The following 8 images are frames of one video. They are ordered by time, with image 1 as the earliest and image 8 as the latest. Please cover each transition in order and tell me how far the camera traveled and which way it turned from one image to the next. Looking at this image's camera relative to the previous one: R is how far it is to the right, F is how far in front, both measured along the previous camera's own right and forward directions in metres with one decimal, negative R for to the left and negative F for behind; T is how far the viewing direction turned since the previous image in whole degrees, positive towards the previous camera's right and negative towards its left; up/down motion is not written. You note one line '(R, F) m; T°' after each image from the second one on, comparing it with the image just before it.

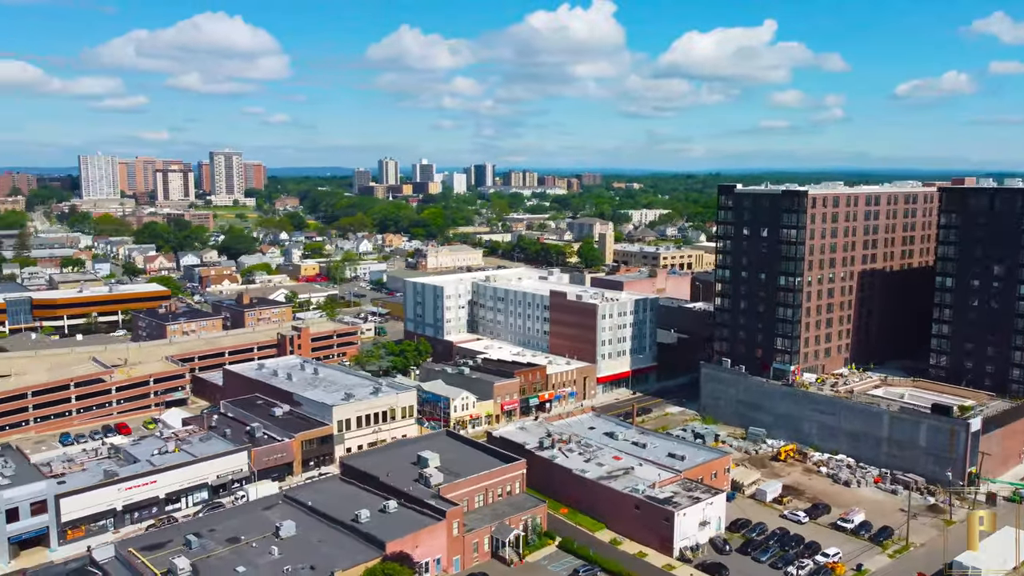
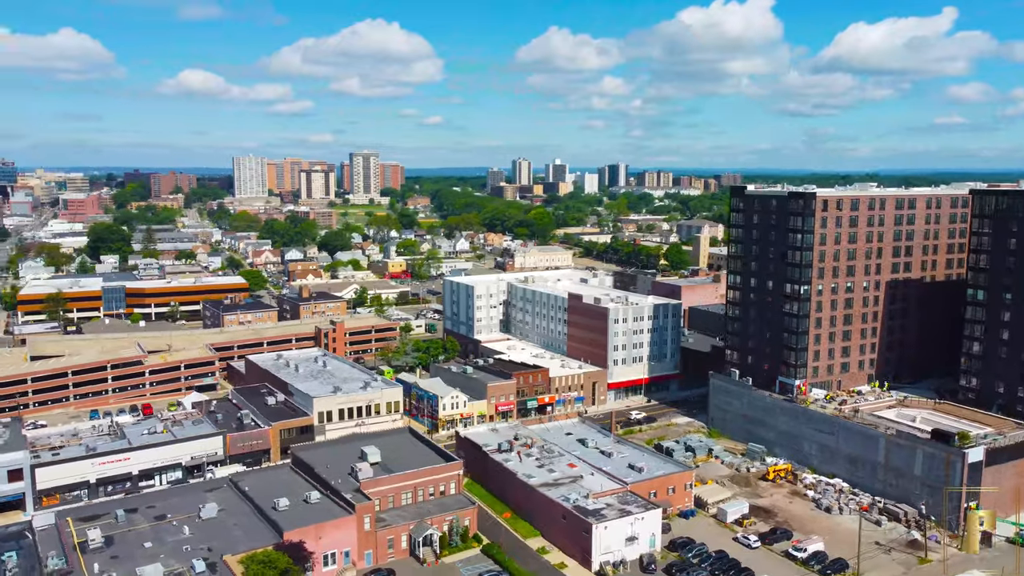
(+9.4, +1.1) m; -10°
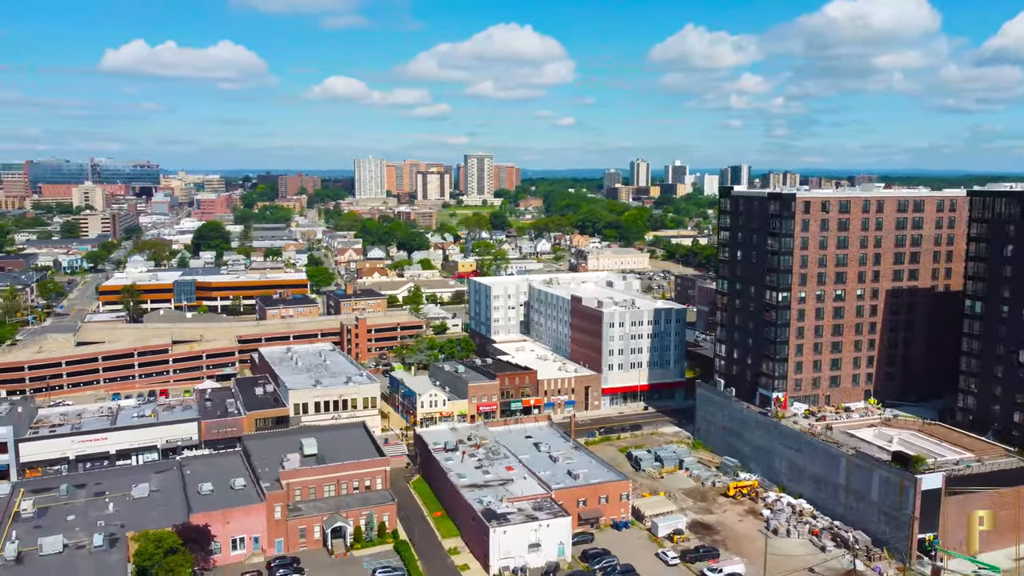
(+9.4, +0.9) m; -9°
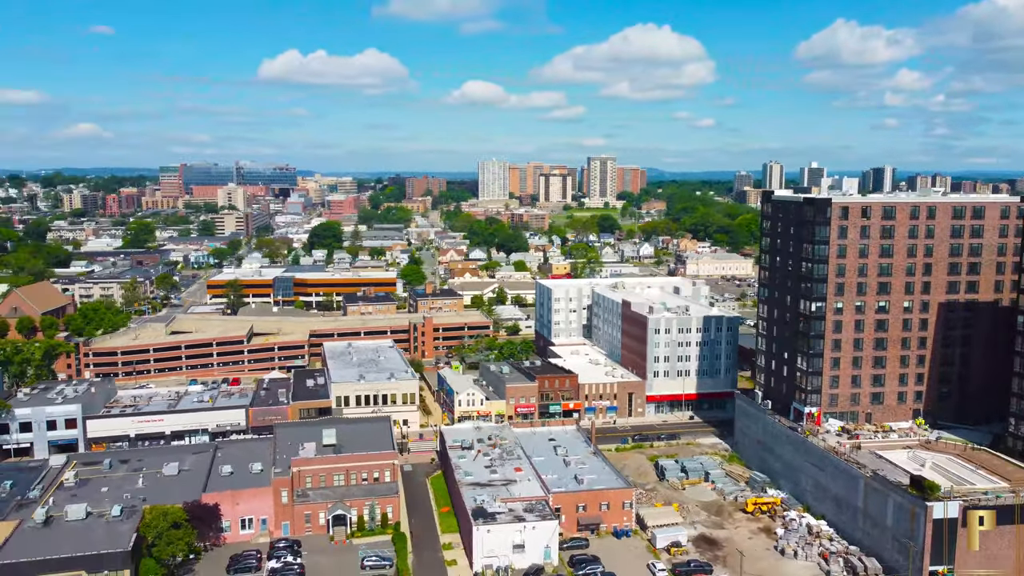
(+5.9, +0.1) m; -9°
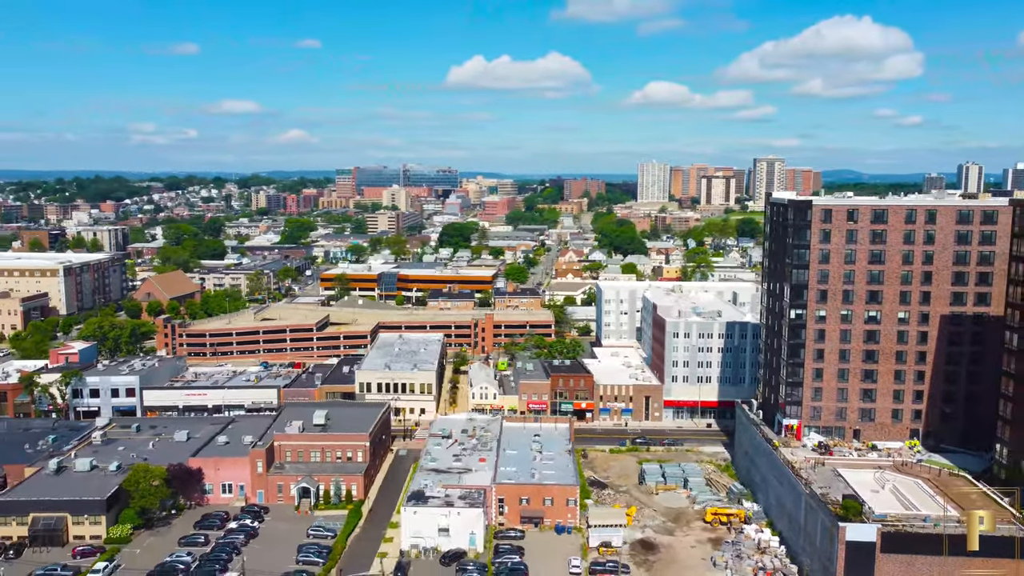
(+10.7, -0.2) m; -13°
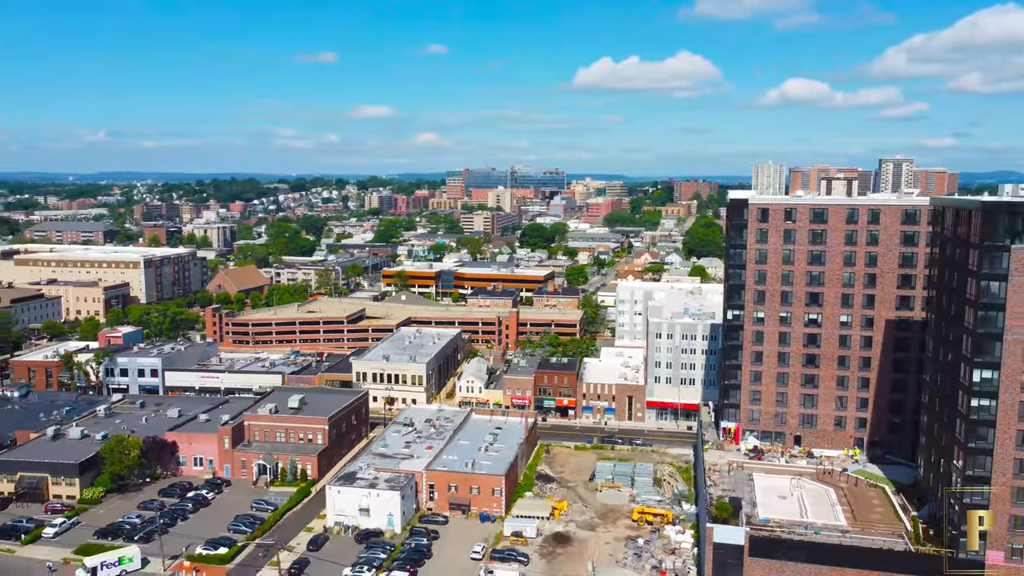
(+9.5, -0.5) m; -9°
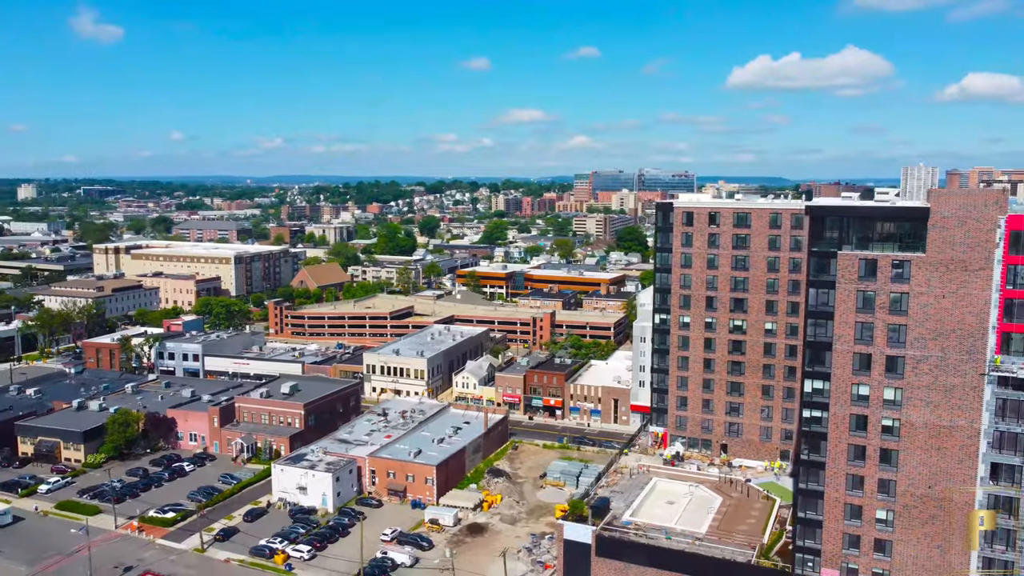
(+10.7, -0.4) m; -11°
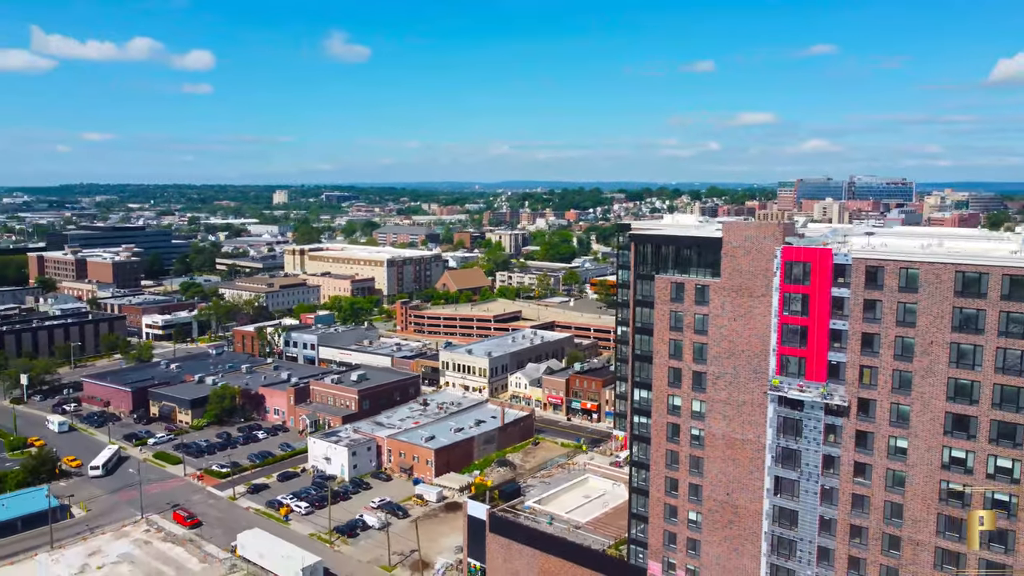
(+12.8, -3.1) m; -16°
